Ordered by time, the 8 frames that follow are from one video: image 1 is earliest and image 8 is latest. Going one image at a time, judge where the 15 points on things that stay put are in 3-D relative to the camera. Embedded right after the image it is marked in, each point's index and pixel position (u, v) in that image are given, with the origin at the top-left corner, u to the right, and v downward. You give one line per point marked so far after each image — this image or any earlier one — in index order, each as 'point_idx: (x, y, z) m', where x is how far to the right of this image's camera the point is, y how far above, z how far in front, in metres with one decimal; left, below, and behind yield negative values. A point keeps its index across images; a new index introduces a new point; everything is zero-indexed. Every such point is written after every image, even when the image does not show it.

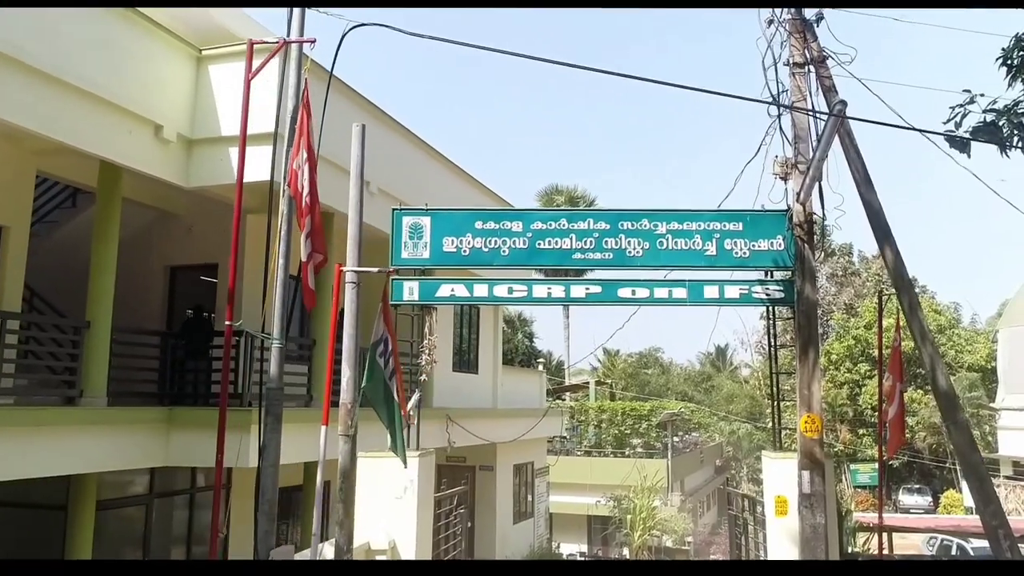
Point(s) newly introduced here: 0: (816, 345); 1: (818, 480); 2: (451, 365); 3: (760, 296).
0: (+2.6, -0.5, +6.5) m
1: (+2.6, -1.6, +6.3) m
2: (-1.1, -1.4, +13.9) m
3: (+2.3, -0.1, +7.0) m
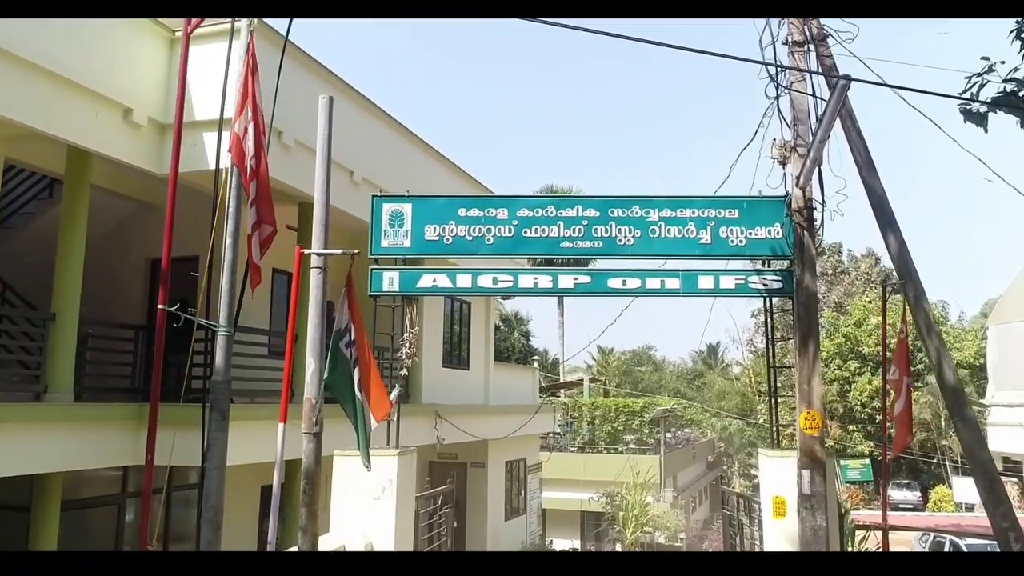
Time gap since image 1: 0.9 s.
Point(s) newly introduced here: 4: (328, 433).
0: (+2.5, -0.4, +6.1) m
1: (+2.5, -1.5, +6.0) m
2: (-1.3, -1.3, +13.5) m
3: (+2.1, 0.0, +6.7) m
4: (-2.2, -1.7, +8.4) m
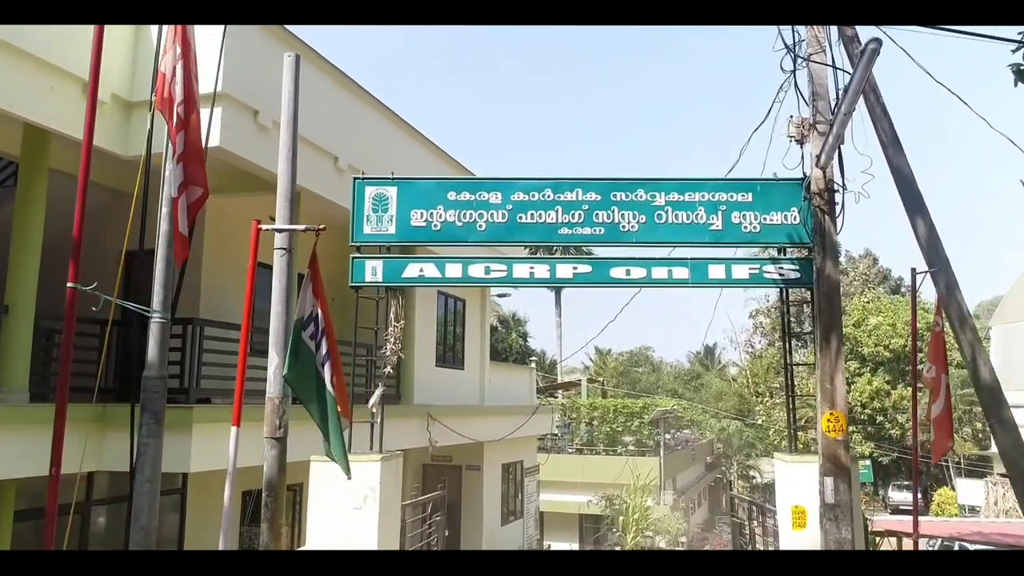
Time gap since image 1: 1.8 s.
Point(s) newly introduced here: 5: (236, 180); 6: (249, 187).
0: (+2.4, -0.3, +5.6) m
1: (+2.4, -1.4, +5.5) m
2: (-1.3, -1.2, +13.0) m
3: (+2.1, +0.1, +6.1) m
4: (-2.3, -1.6, +7.9) m
5: (-3.1, +1.2, +8.7) m
6: (-2.9, +1.1, +8.6) m
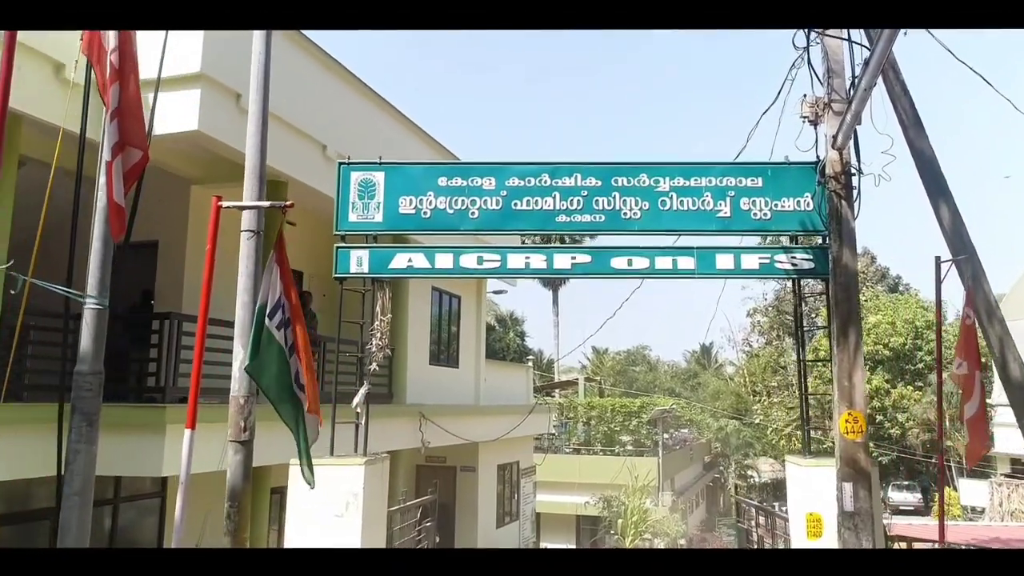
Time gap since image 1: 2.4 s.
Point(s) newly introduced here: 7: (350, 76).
0: (+2.4, -0.2, +5.2) m
1: (+2.4, -1.4, +5.1) m
2: (-1.4, -1.2, +12.6) m
3: (+2.1, +0.2, +5.7) m
4: (-2.3, -1.5, +7.5) m
5: (-3.2, +1.3, +8.3) m
6: (-3.0, +1.2, +8.2) m
7: (-2.0, +2.6, +9.3) m
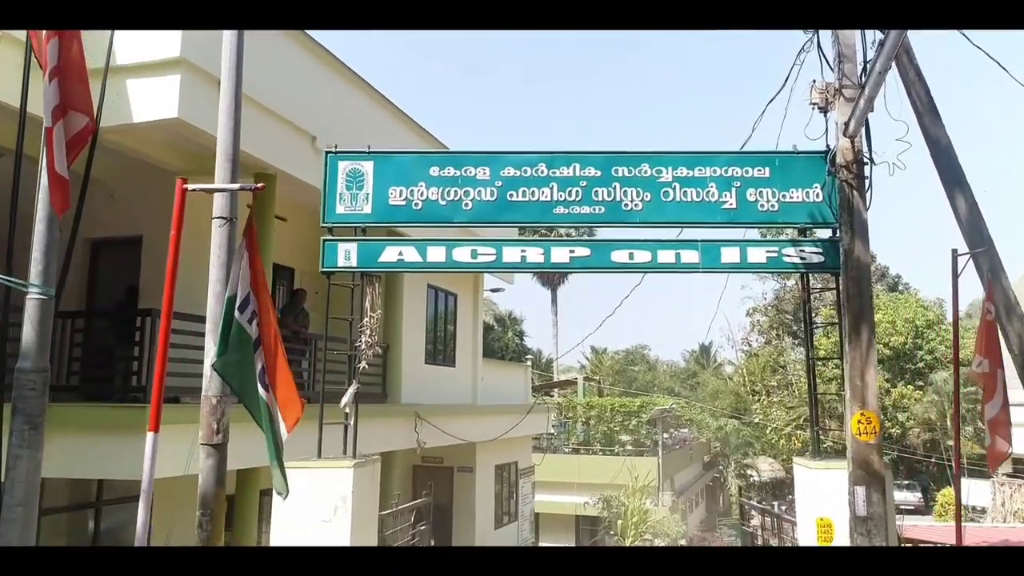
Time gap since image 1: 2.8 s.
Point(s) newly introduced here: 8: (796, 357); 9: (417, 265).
0: (+2.3, -0.2, +5.0) m
1: (+2.3, -1.3, +4.8) m
2: (-1.4, -1.1, +12.3) m
3: (+2.0, +0.2, +5.5) m
4: (-2.4, -1.5, +7.2) m
5: (-3.2, +1.3, +8.0) m
6: (-3.0, +1.2, +7.9) m
7: (-2.0, +2.7, +9.1) m
8: (+6.9, -1.8, +18.7) m
9: (-0.7, +0.2, +5.6) m
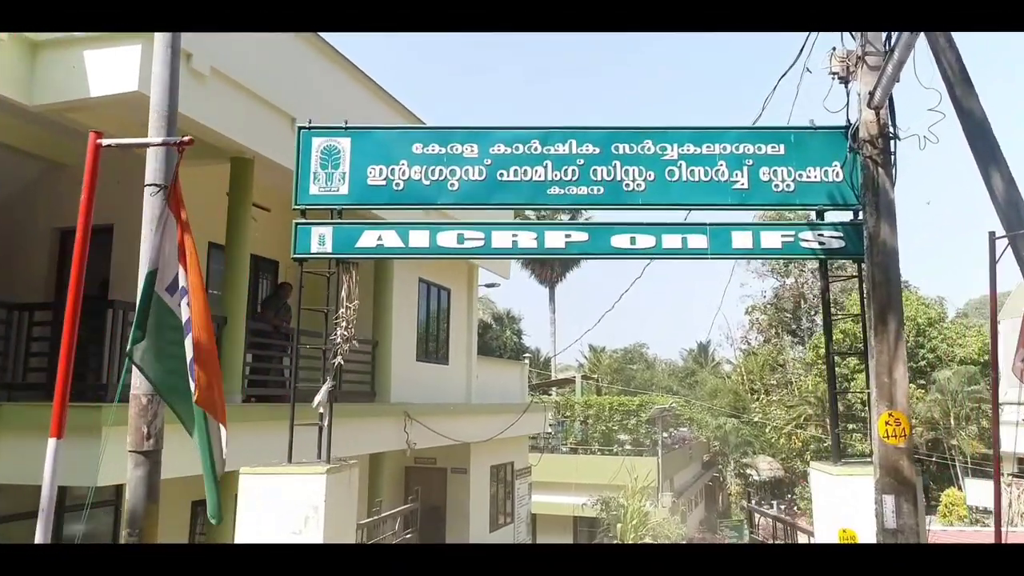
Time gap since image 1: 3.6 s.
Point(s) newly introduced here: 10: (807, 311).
0: (+2.3, -0.1, +4.5) m
1: (+2.3, -1.3, +4.3) m
2: (-1.5, -1.0, +11.8) m
3: (+2.0, +0.3, +5.0) m
4: (-2.4, -1.4, +6.7) m
5: (-3.3, +1.4, +7.5) m
6: (-3.1, +1.3, +7.4) m
7: (-2.1, +2.8, +8.6) m
8: (+6.8, -1.7, +18.3) m
9: (-0.8, +0.3, +5.1) m
10: (+6.9, -0.6, +17.7) m
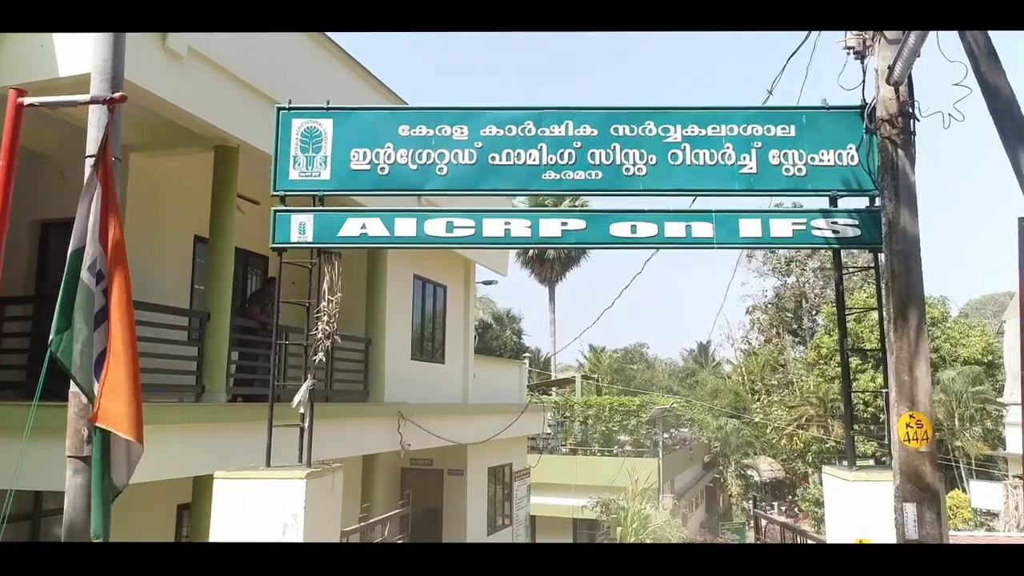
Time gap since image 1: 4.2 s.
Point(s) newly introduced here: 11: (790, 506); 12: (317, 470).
0: (+2.2, -0.1, +4.1) m
1: (+2.2, -1.2, +4.0) m
2: (-1.6, -1.0, +11.5) m
3: (+1.9, +0.3, +4.7) m
4: (-2.5, -1.3, +6.4) m
5: (-3.3, +1.5, +7.2) m
6: (-3.1, +1.4, +7.1) m
7: (-2.1, +2.8, +8.3) m
8: (+6.8, -1.6, +17.9) m
9: (-0.8, +0.3, +4.8) m
10: (+6.9, -0.5, +17.4) m
11: (+6.9, -5.4, +18.6) m
12: (-1.2, -1.1, +4.7) m
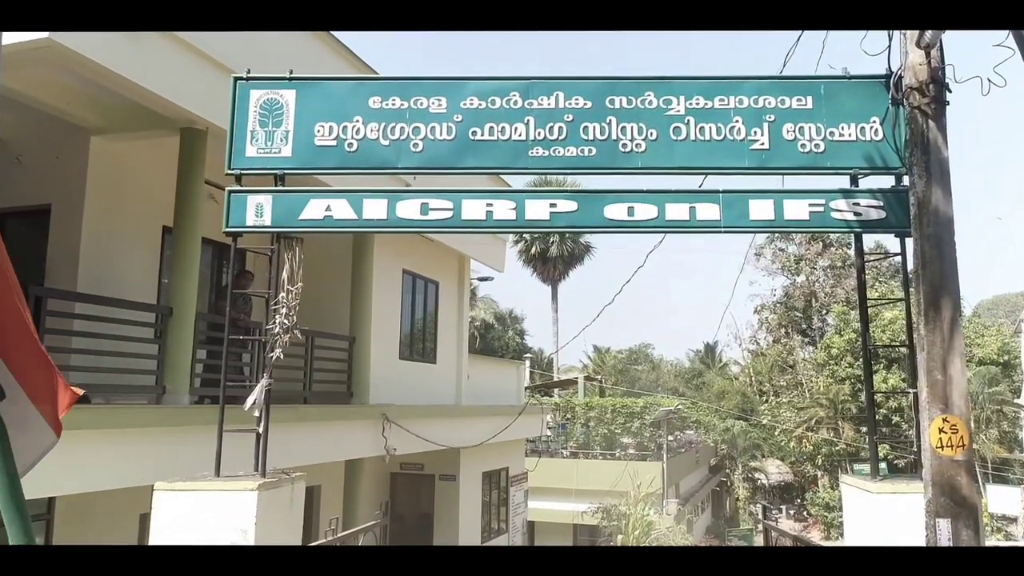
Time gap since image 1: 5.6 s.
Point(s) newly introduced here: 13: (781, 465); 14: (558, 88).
0: (+2.1, 0.0, +3.6) m
1: (+2.1, -1.2, +3.5) m
2: (-1.6, -0.9, +11.0) m
3: (+1.8, +0.4, +4.2) m
4: (-2.6, -1.3, +5.9) m
5: (-3.4, +1.5, +6.7) m
6: (-3.2, +1.4, +6.6) m
7: (-2.2, +2.9, +7.8) m
8: (+6.7, -1.6, +17.4) m
9: (-0.9, +0.4, +4.3) m
10: (+6.8, -0.5, +16.8) m
11: (+6.8, -5.3, +18.1) m
12: (-1.3, -1.1, +4.2) m
13: (+7.0, -4.7, +19.6) m
14: (+0.3, +1.1, +4.3) m
